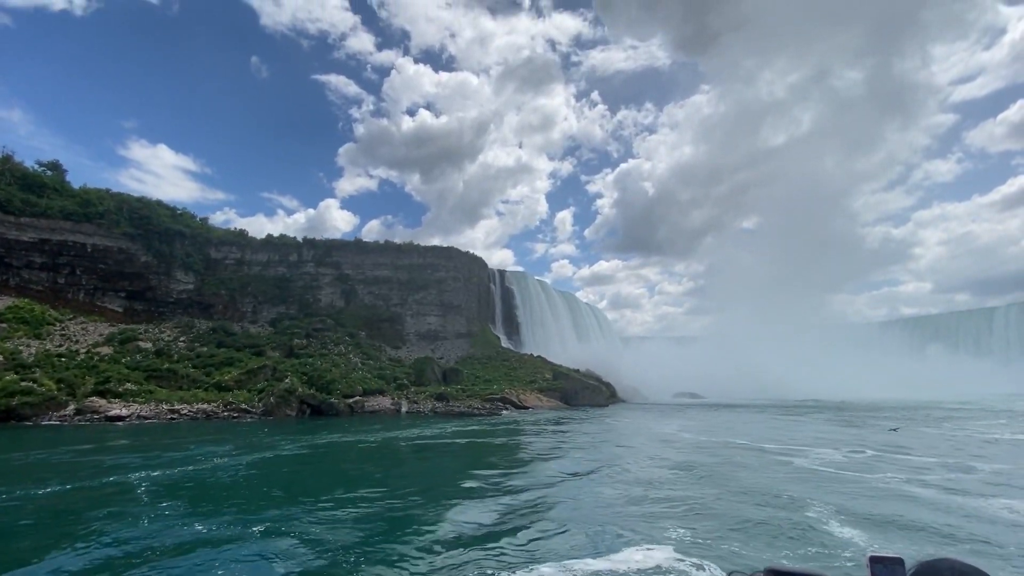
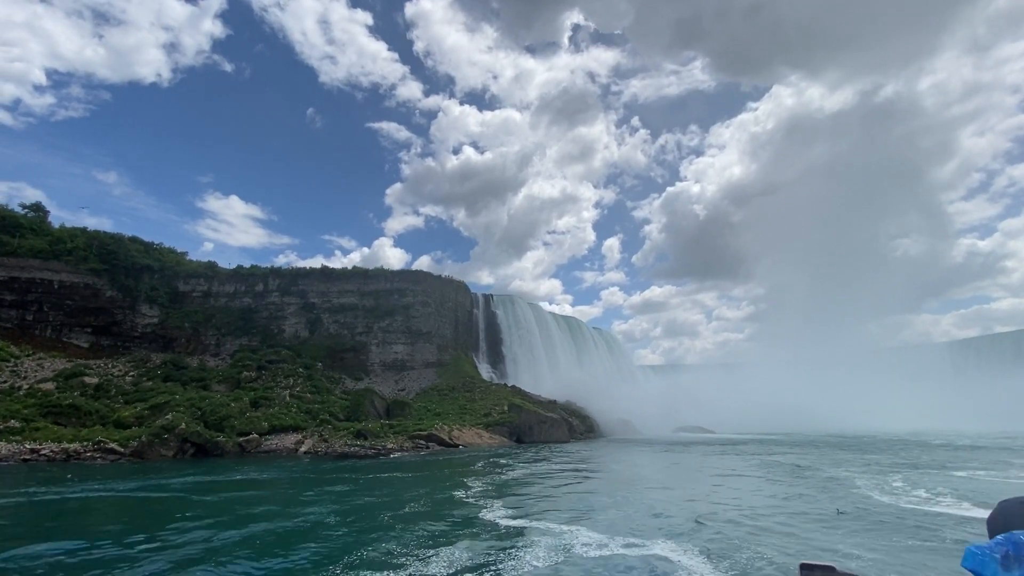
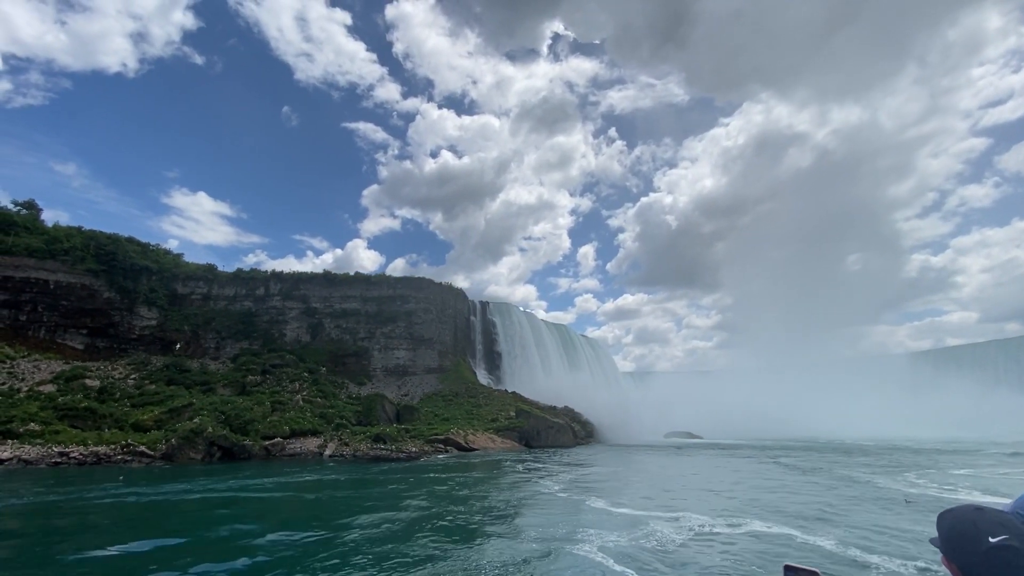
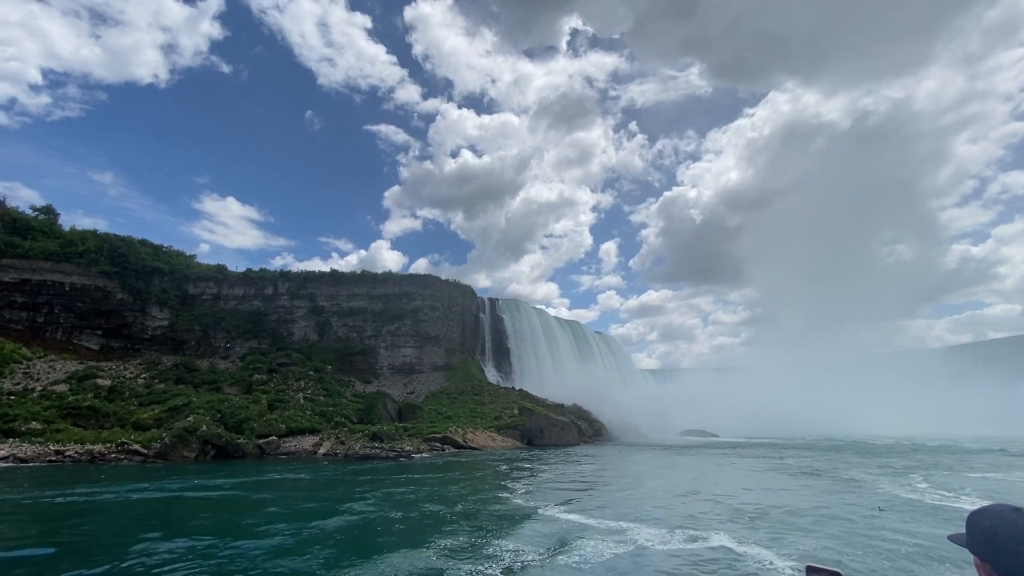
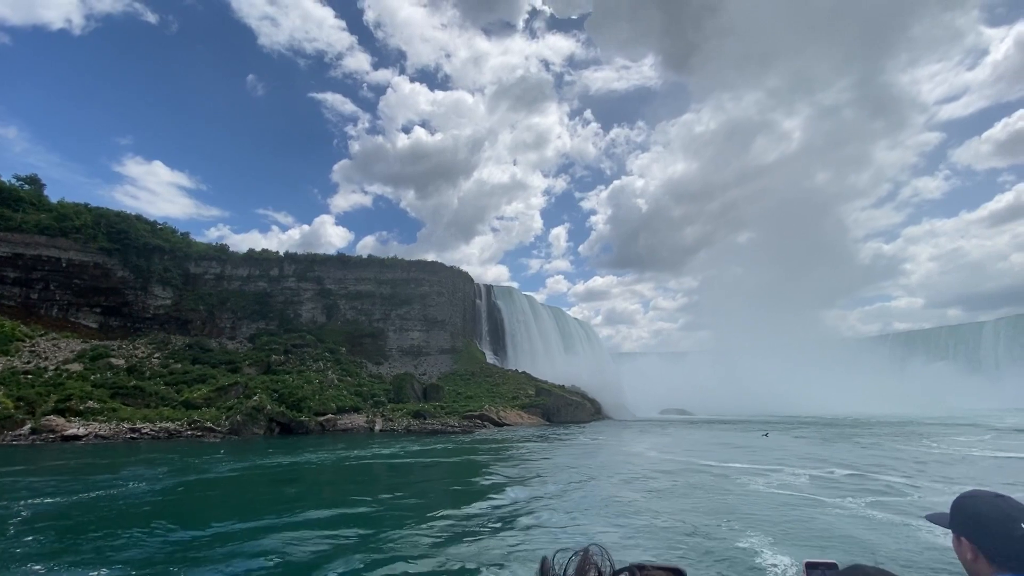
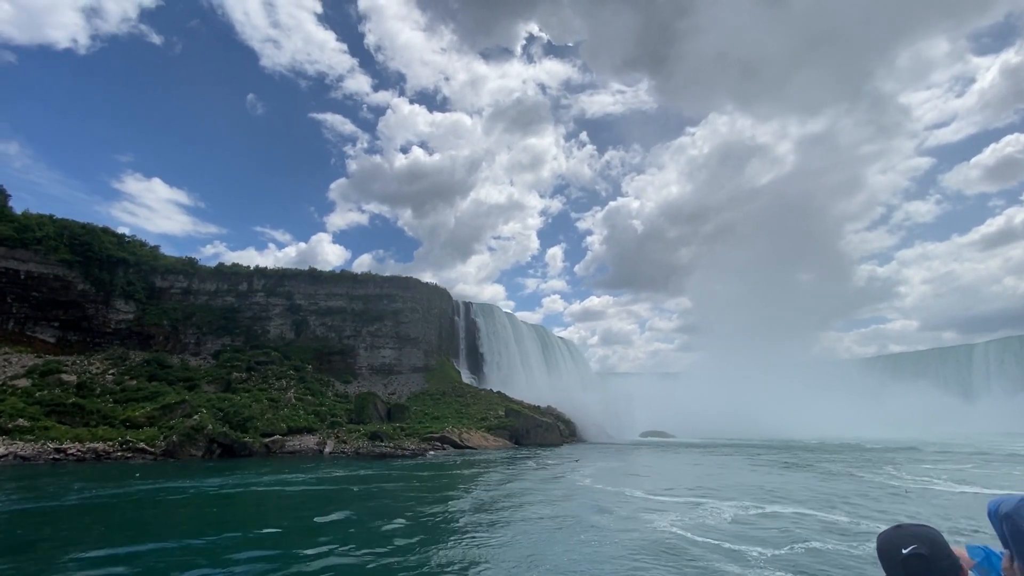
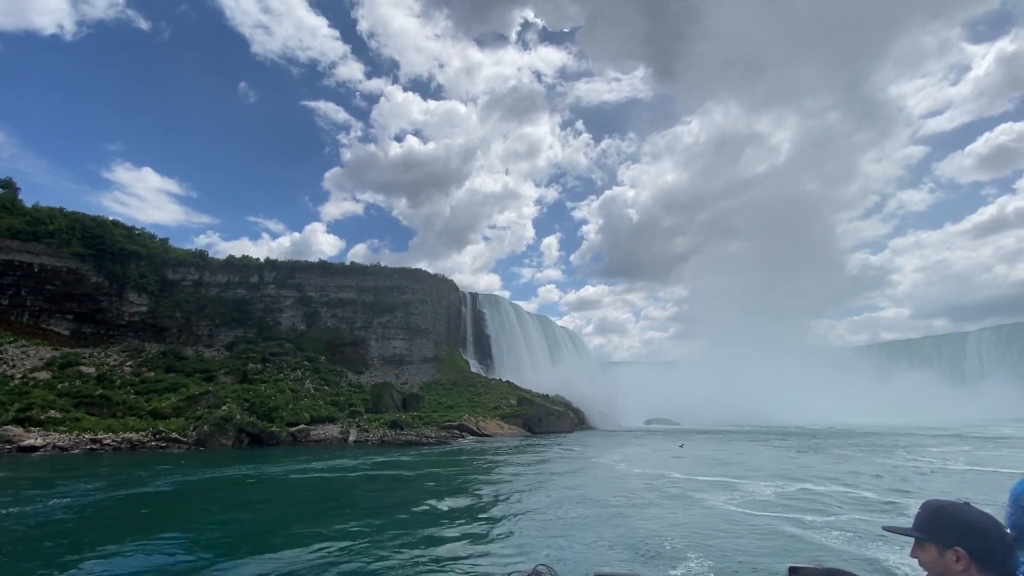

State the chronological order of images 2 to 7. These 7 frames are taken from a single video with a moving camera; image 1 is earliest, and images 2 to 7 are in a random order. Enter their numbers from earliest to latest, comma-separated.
5, 7, 6, 3, 4, 2
